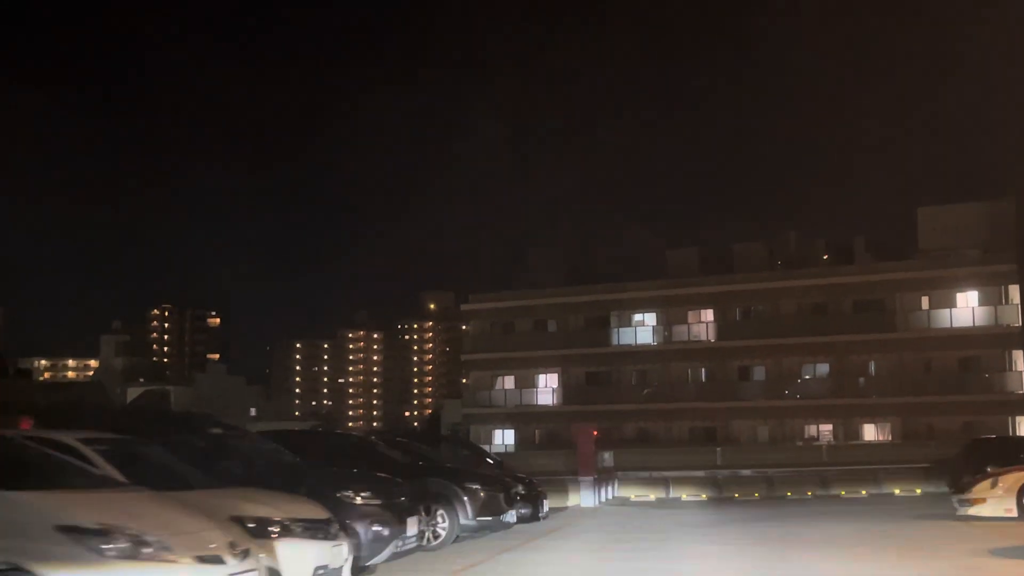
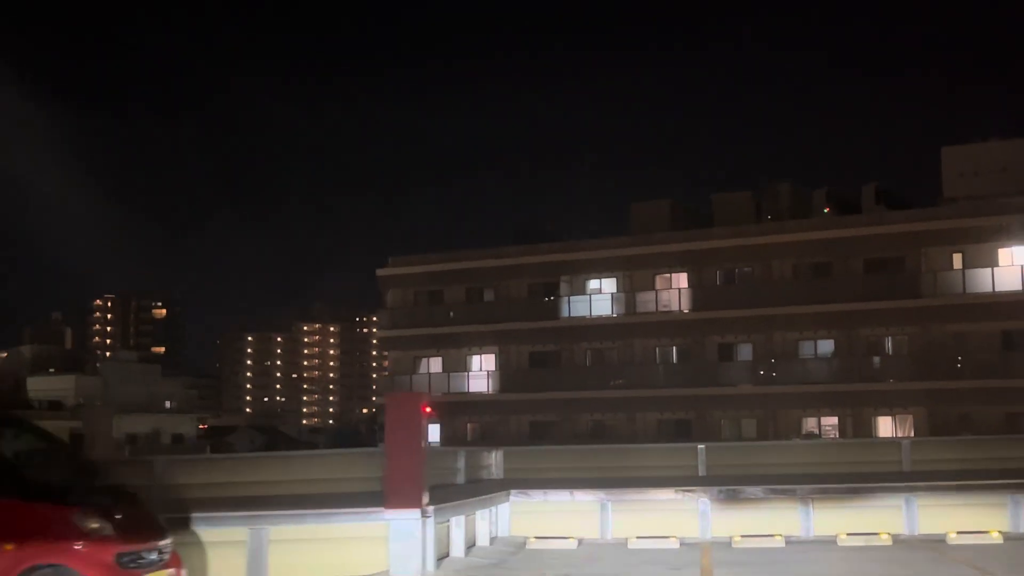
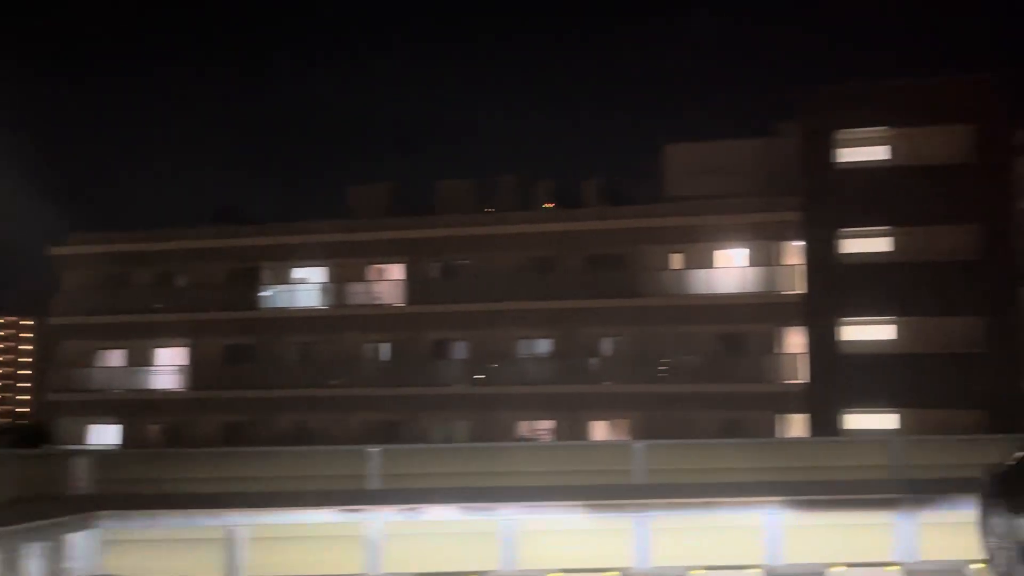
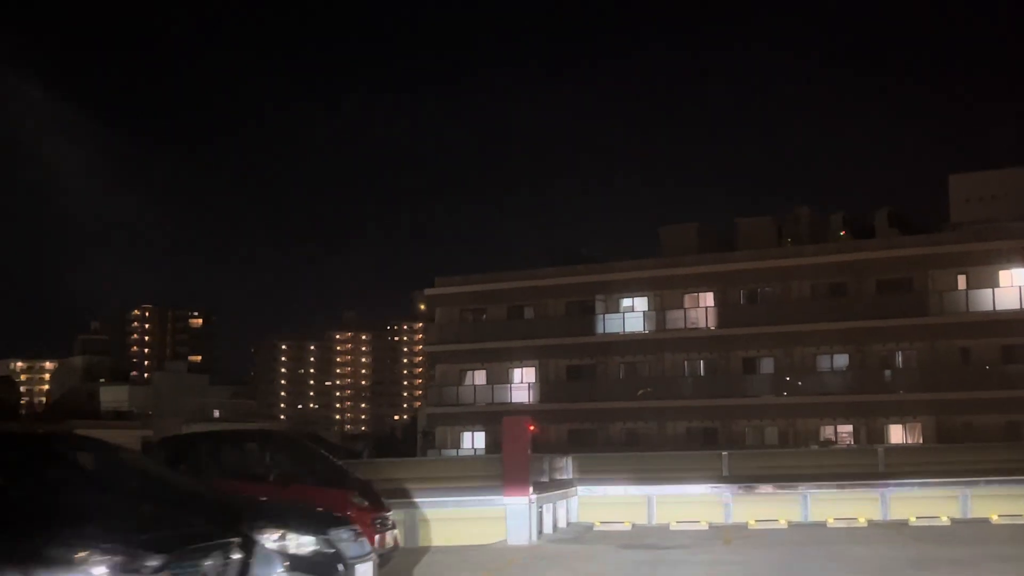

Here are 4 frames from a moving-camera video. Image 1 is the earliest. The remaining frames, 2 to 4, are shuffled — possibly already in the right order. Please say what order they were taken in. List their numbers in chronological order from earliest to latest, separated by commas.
4, 2, 3
